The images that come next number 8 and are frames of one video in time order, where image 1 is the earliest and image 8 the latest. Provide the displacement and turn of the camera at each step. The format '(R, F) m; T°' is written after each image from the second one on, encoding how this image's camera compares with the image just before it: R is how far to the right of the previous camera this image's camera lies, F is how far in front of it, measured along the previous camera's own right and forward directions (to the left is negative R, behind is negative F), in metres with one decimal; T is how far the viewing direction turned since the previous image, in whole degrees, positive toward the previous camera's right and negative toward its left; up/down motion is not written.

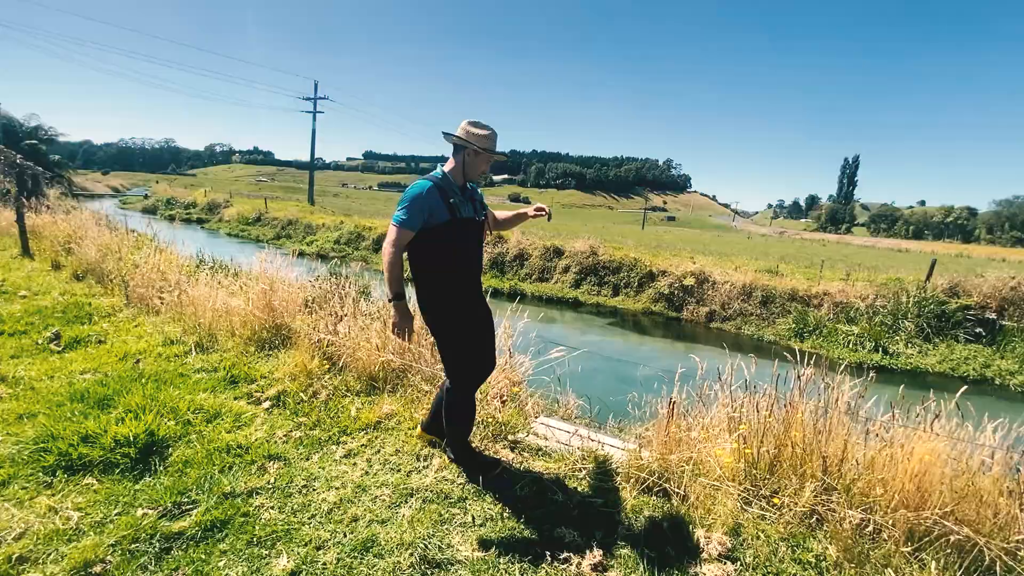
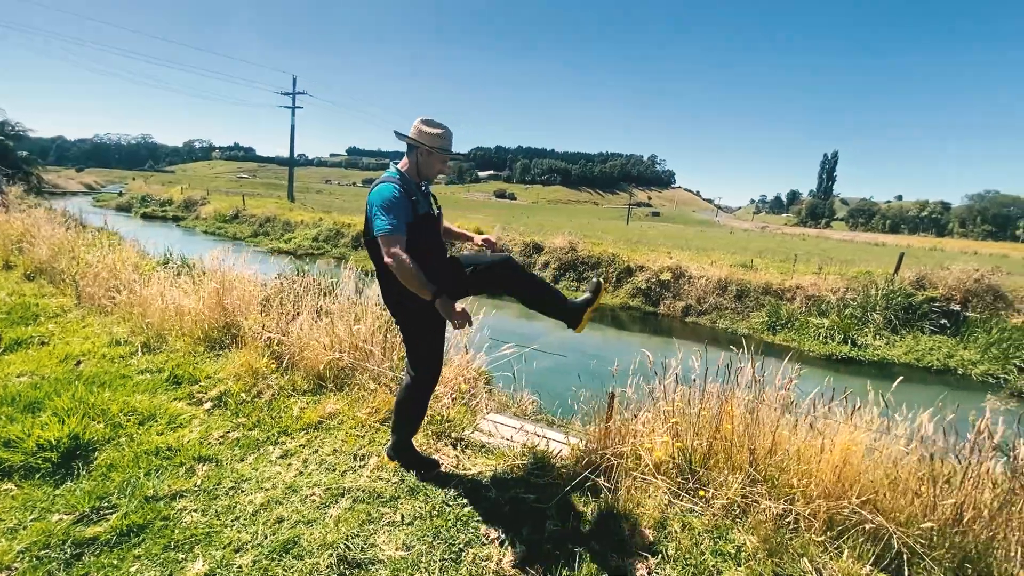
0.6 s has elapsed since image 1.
(+0.3, 0.0) m; +2°
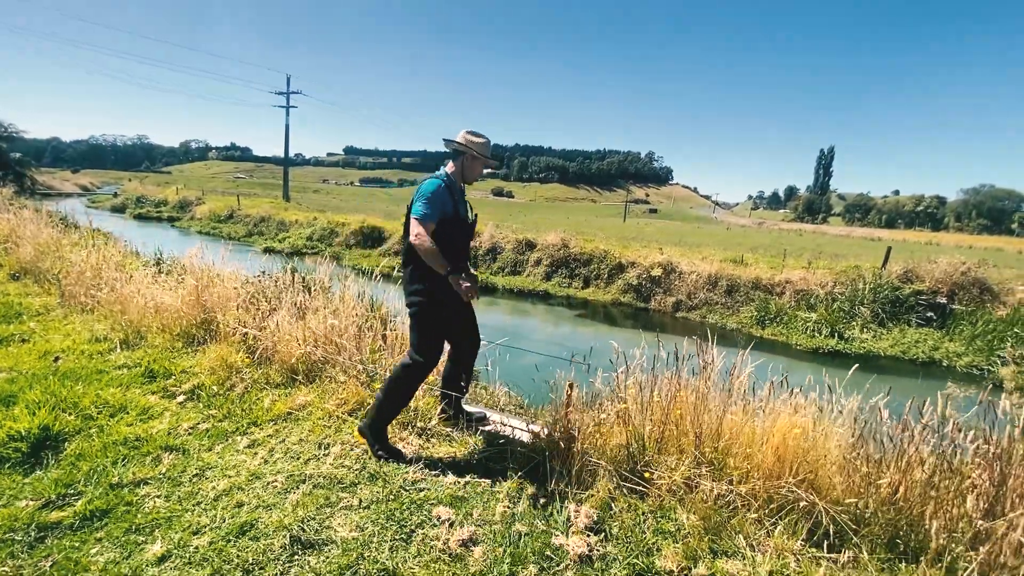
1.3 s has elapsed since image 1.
(+0.3, -0.1) m; 0°
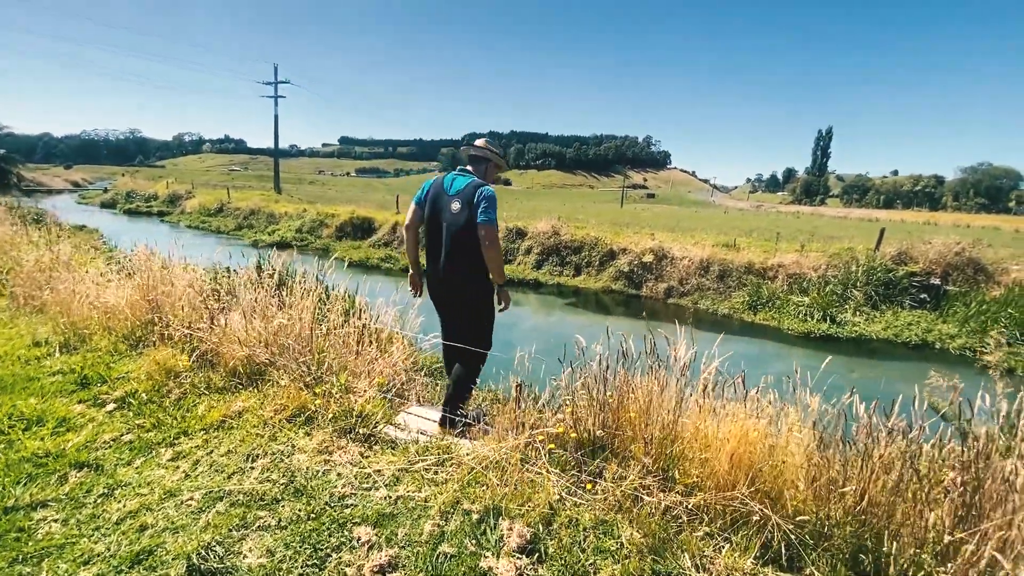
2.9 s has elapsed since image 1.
(+0.4, +0.3) m; 0°
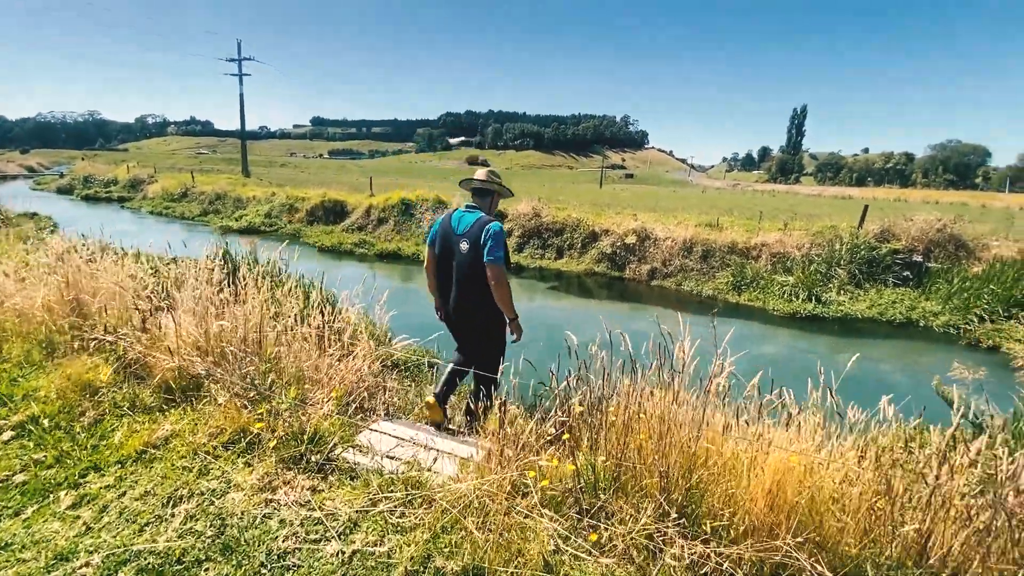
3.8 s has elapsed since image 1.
(0.0, +0.6) m; +2°
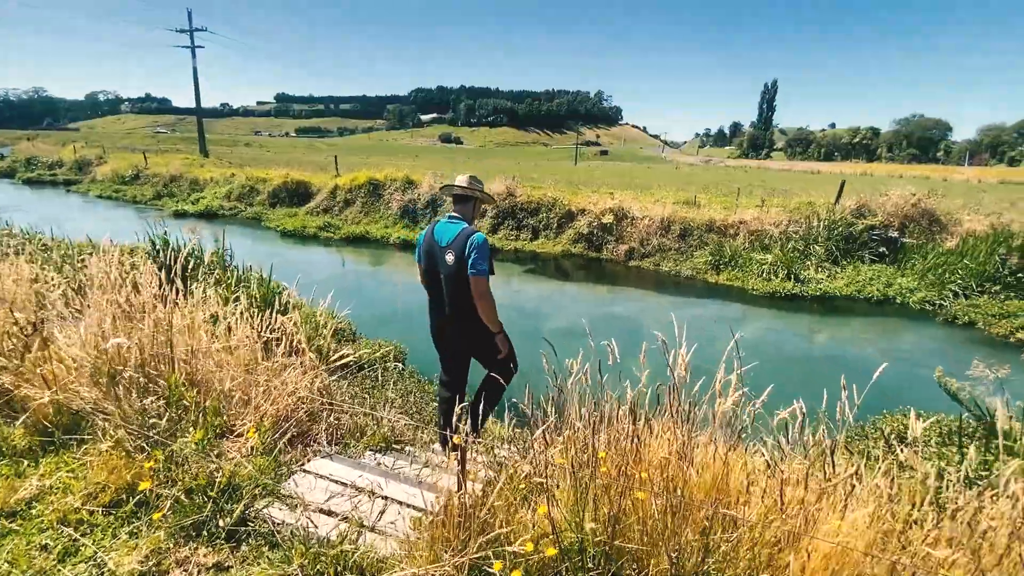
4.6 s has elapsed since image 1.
(+0.1, +0.6) m; +3°
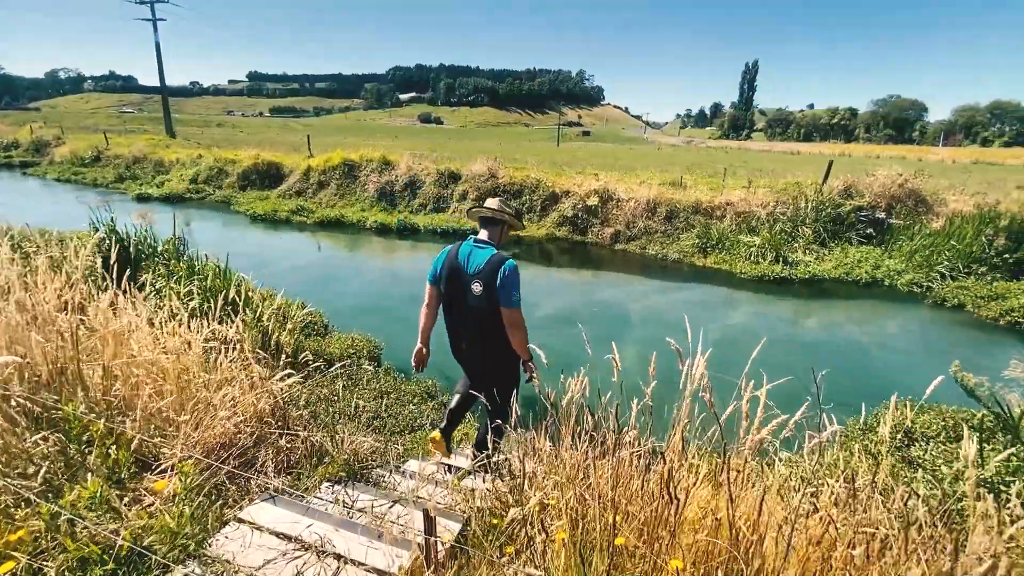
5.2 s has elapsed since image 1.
(0.0, +0.5) m; +2°
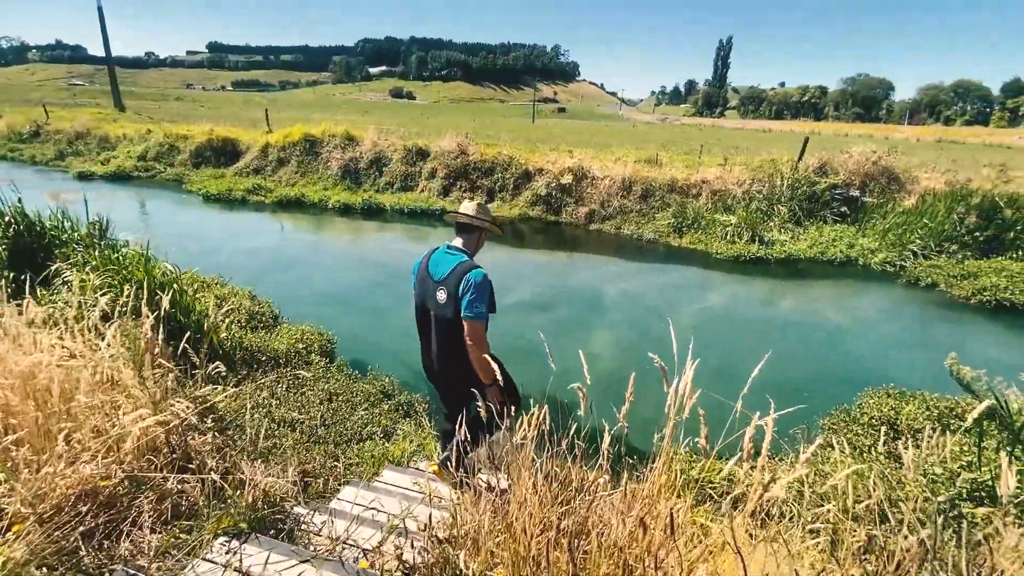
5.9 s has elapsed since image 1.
(+0.2, +0.6) m; +3°
